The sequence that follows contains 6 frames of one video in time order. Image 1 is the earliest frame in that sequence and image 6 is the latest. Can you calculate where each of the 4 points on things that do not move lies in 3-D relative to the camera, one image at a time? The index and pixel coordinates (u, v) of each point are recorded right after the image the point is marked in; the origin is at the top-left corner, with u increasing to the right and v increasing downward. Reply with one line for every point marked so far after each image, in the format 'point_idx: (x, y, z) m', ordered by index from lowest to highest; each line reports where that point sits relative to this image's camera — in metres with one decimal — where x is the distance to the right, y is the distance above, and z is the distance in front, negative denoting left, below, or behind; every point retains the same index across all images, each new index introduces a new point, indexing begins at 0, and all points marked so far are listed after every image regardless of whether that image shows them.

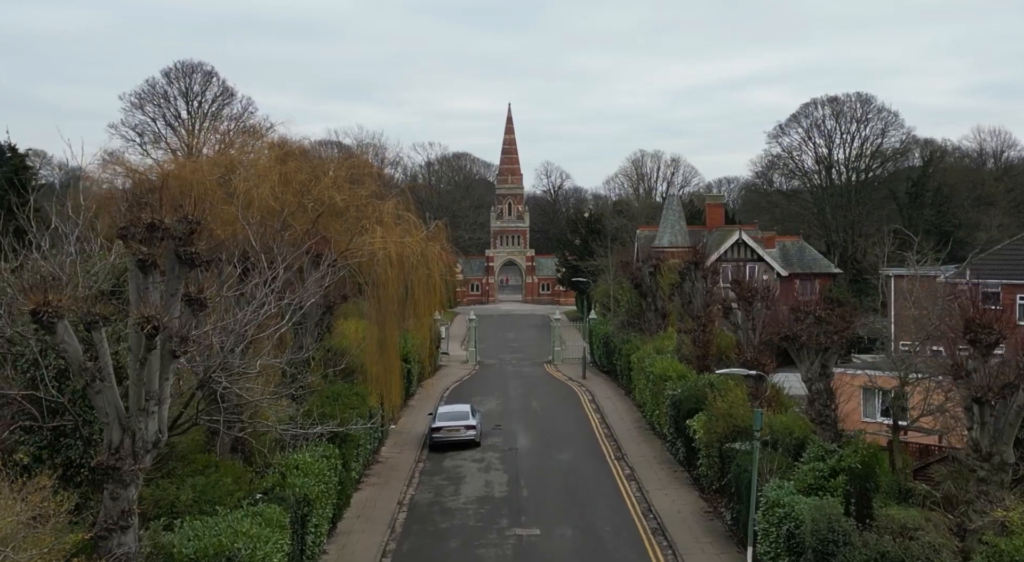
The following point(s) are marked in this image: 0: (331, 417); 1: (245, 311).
0: (-3.2, -2.4, +18.2) m
1: (-3.5, -0.4, +13.6) m
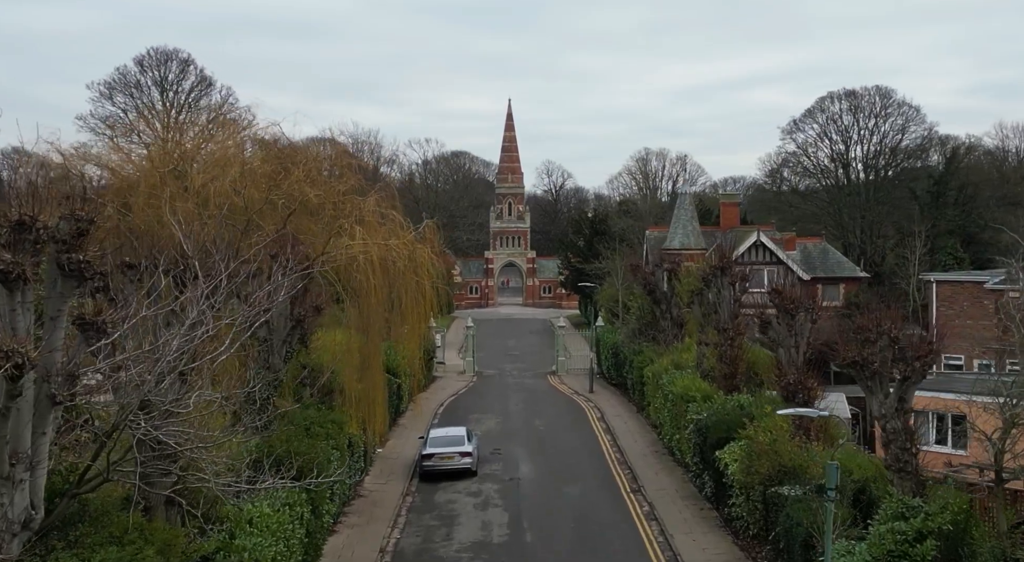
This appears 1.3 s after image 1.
0: (-3.1, -2.5, +15.3) m
1: (-3.5, -0.5, +10.6) m
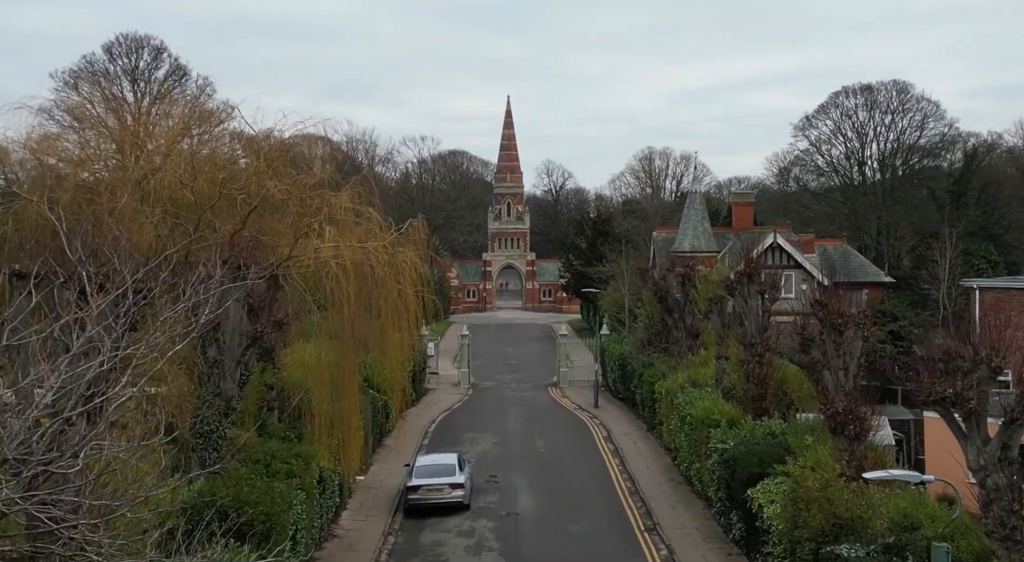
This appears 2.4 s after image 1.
0: (-3.2, -2.7, +12.6) m
1: (-3.5, -0.7, +8.0) m
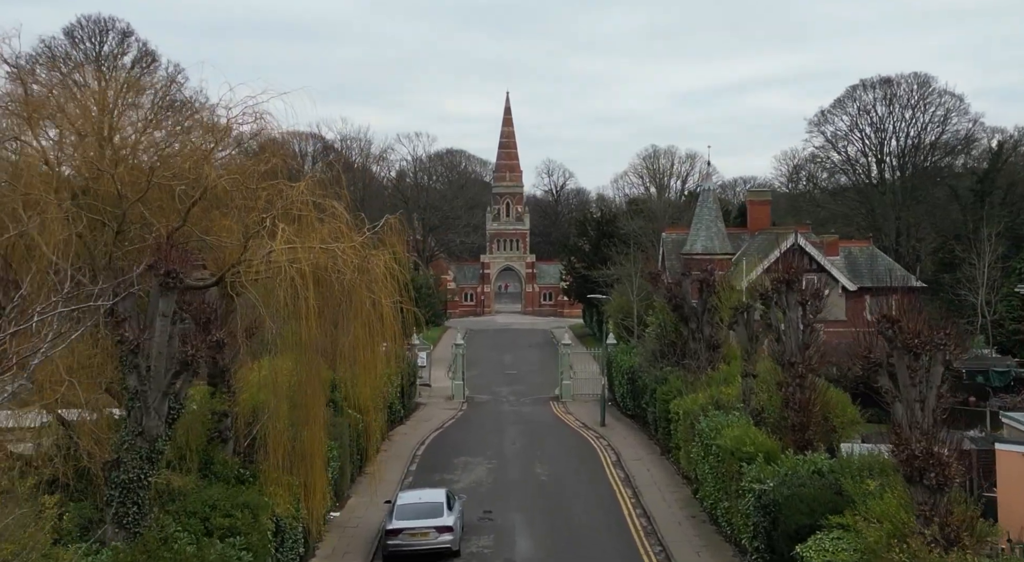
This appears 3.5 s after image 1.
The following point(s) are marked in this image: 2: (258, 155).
0: (-3.2, -2.8, +9.8) m
1: (-3.6, -0.8, +5.1) m
2: (-3.5, +1.8, +14.8) m
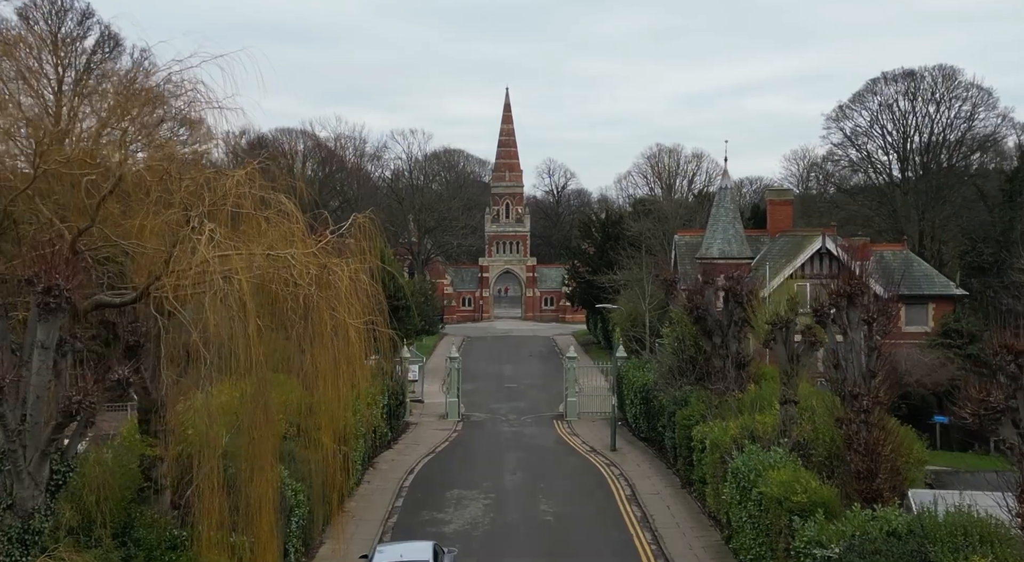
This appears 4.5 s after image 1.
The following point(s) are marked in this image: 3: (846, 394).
0: (-3.2, -2.9, +6.8) m
1: (-3.5, -0.9, +2.2) m
2: (-3.5, +1.6, +11.9) m
3: (+4.3, -1.4, +13.2) m
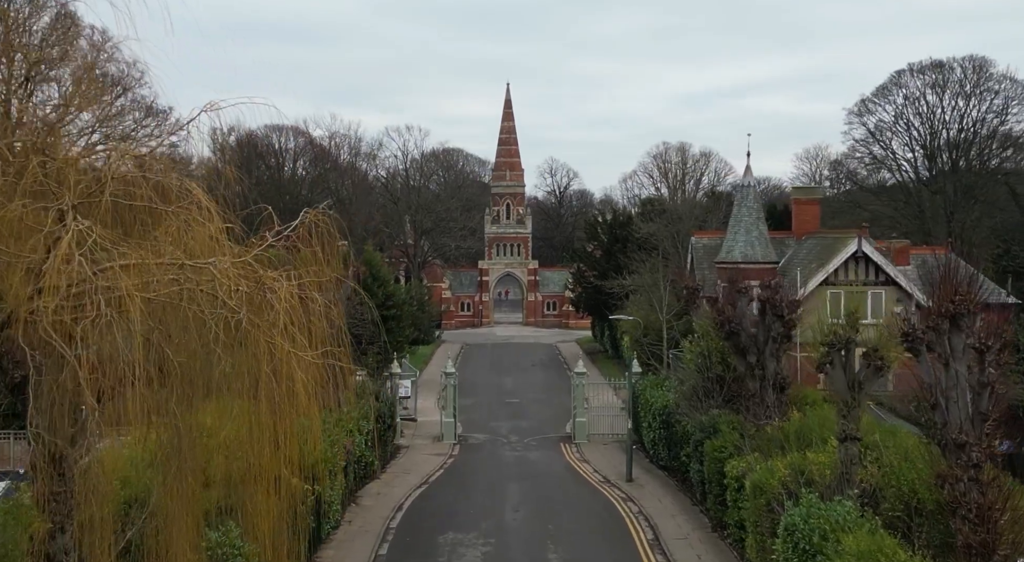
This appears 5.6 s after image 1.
0: (-3.2, -3.1, +3.9) m
1: (-3.5, -1.0, -0.7) m
2: (-3.5, +1.5, +8.9) m
3: (+4.3, -1.6, +10.2) m
